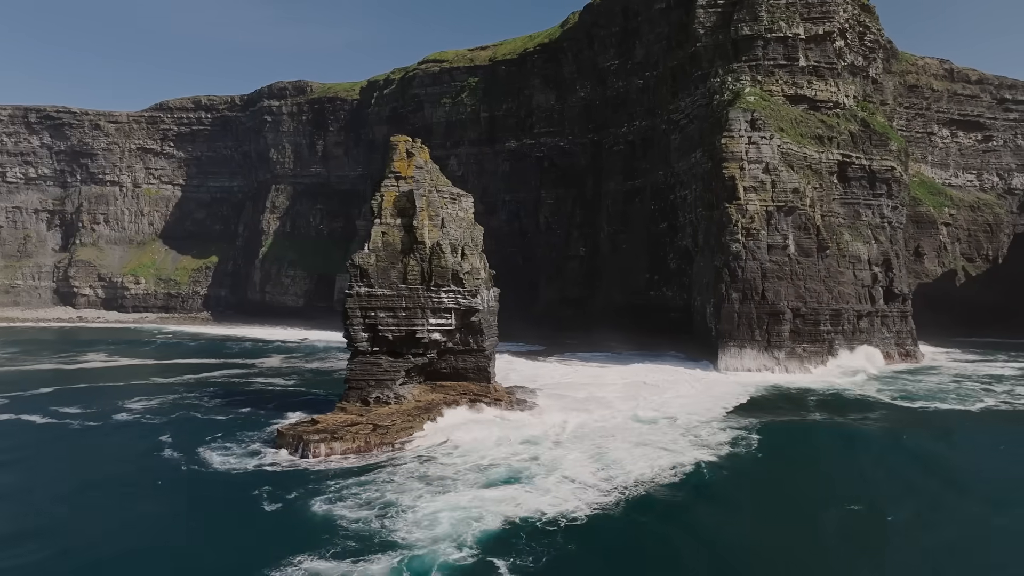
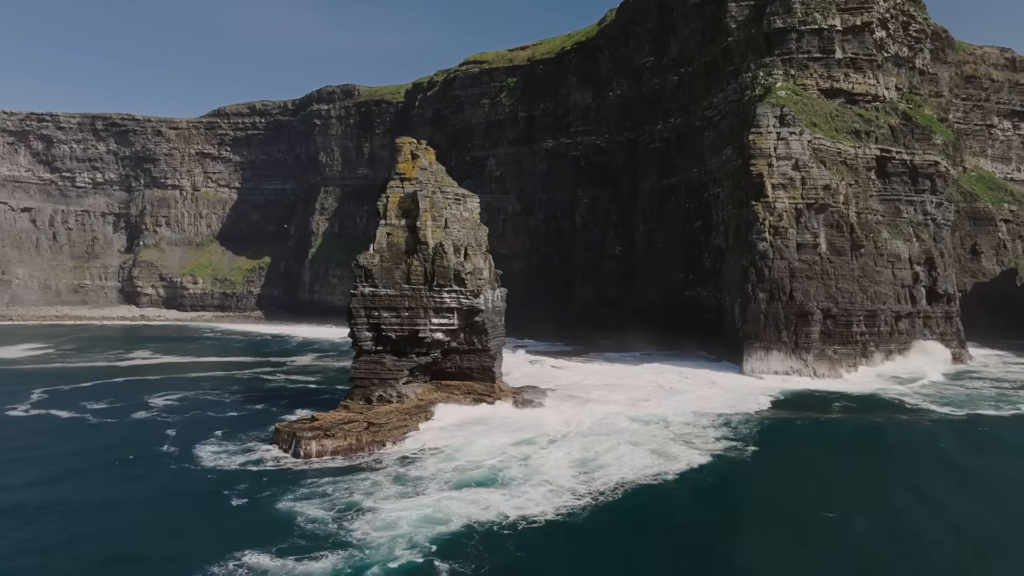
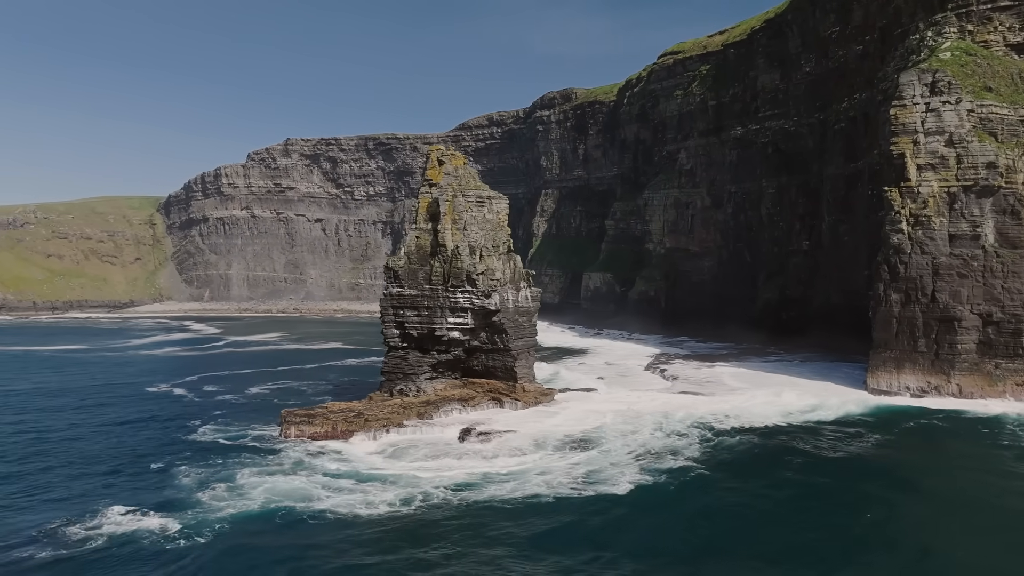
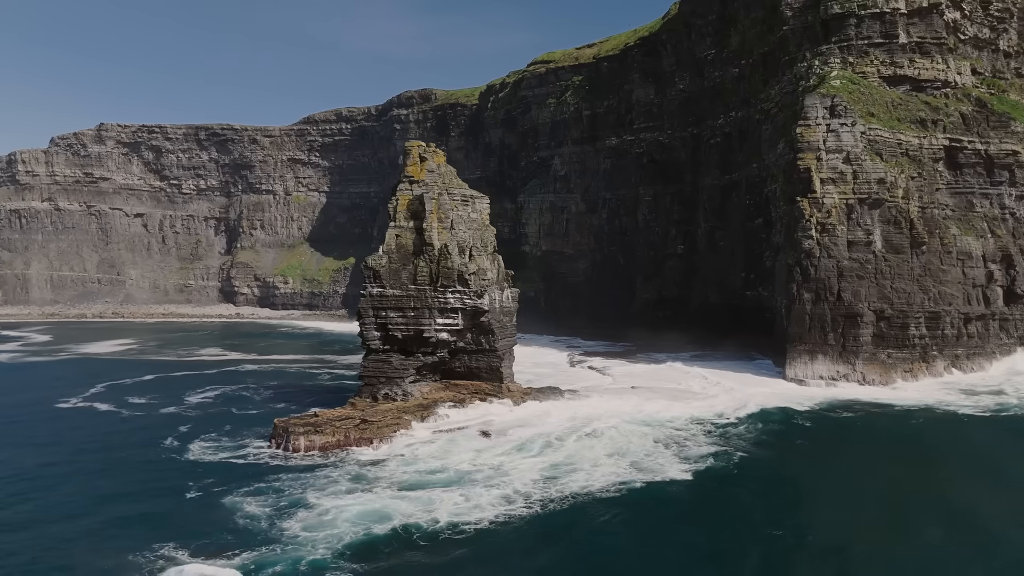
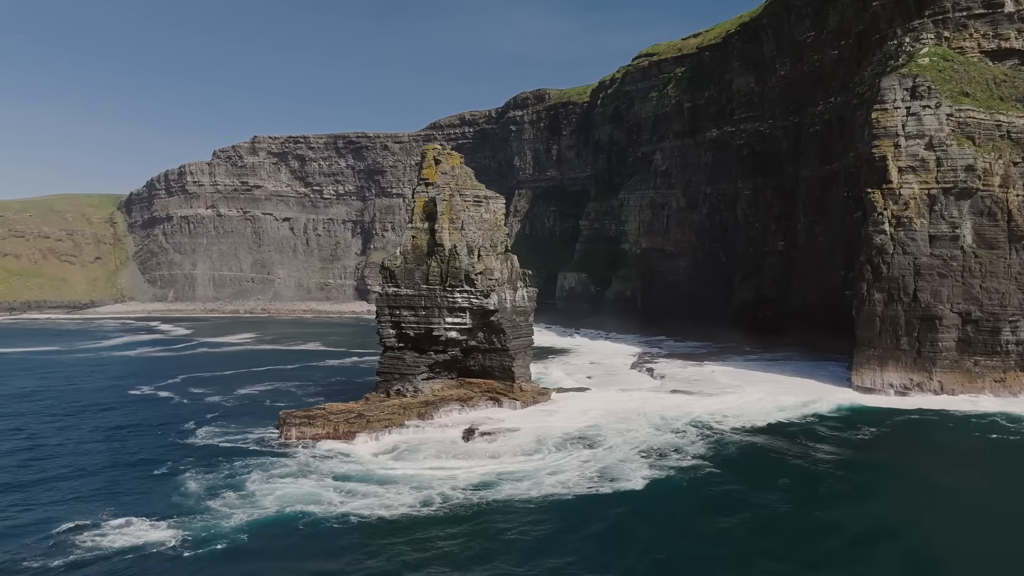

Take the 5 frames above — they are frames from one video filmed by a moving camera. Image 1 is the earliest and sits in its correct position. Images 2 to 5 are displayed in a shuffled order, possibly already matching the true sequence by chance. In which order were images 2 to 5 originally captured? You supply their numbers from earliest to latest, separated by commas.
2, 4, 5, 3
